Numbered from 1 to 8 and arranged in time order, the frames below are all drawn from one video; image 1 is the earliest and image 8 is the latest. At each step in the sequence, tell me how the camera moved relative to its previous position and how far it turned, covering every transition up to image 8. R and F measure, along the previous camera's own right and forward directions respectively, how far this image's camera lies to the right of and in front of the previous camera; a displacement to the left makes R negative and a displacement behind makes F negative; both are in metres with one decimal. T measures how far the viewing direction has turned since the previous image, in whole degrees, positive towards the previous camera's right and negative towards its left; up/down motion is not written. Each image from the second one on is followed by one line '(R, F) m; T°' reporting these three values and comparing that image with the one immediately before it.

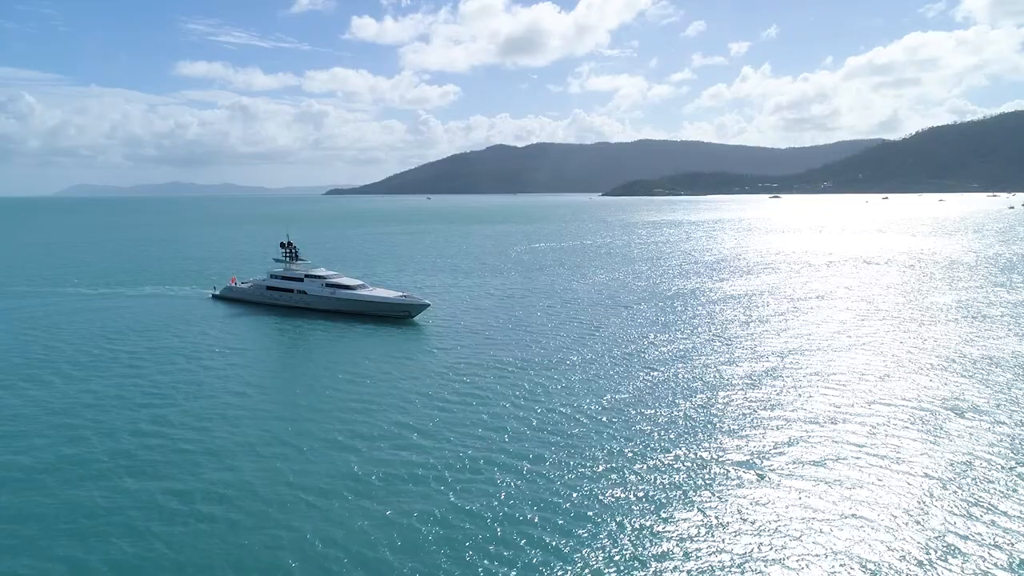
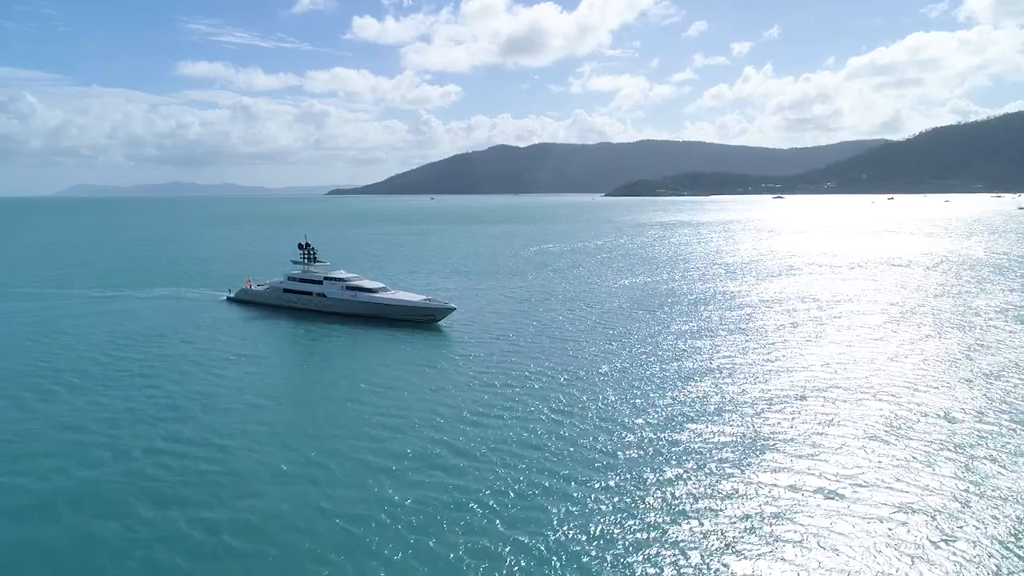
(-1.4, +2.1) m; 0°
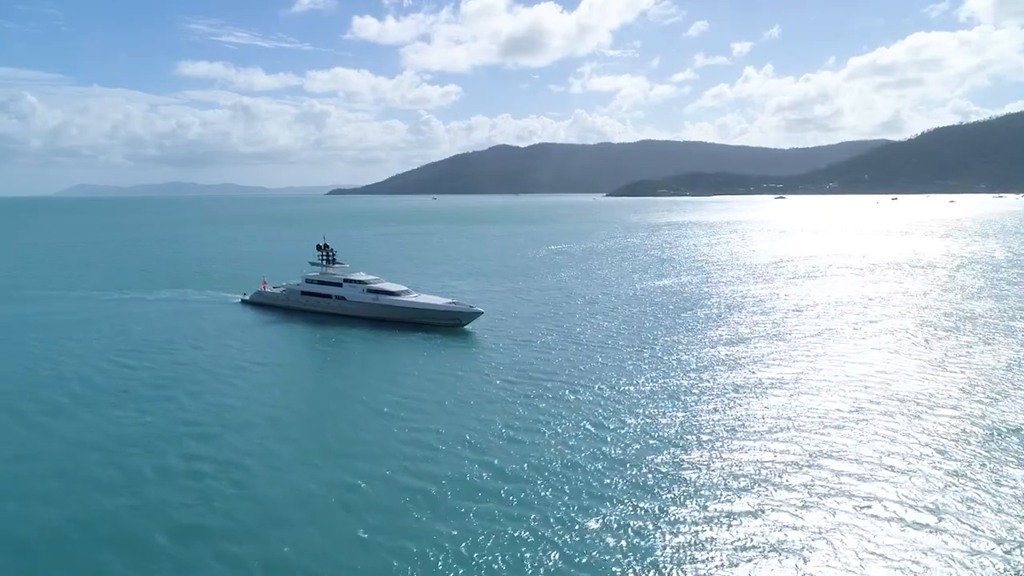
(-1.6, +1.7) m; 0°
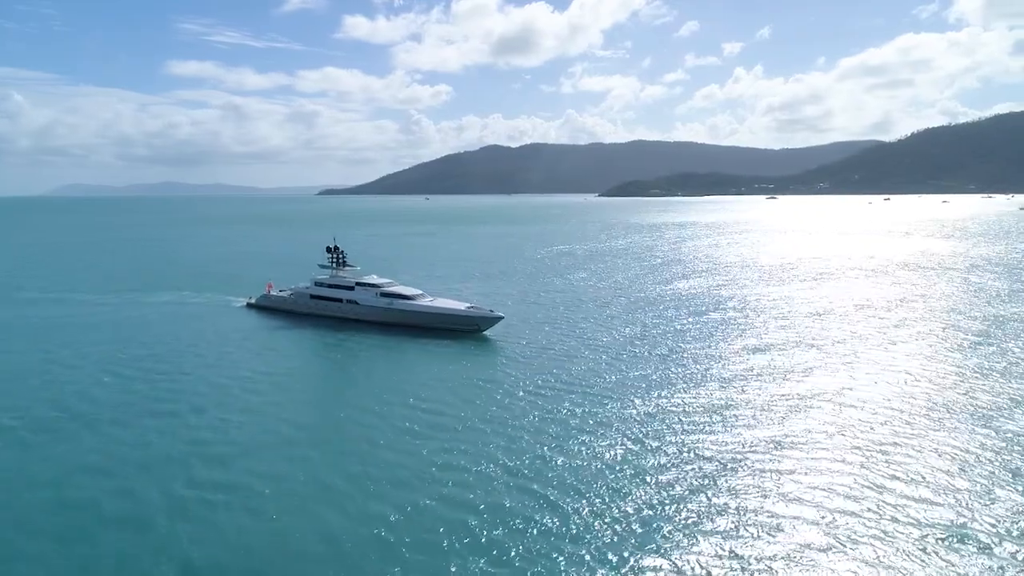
(-1.6, +1.7) m; +1°
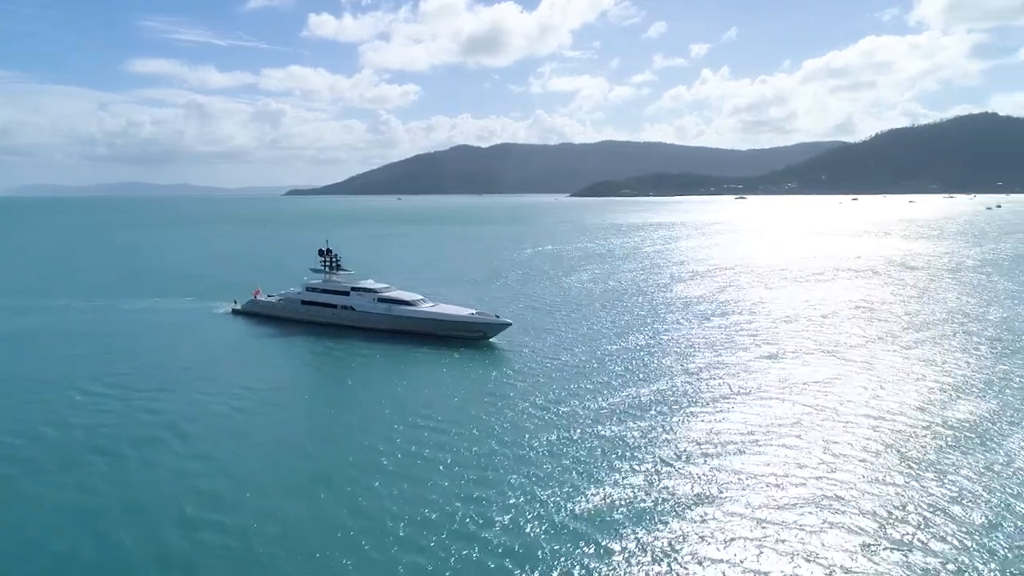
(-1.9, +2.1) m; +2°
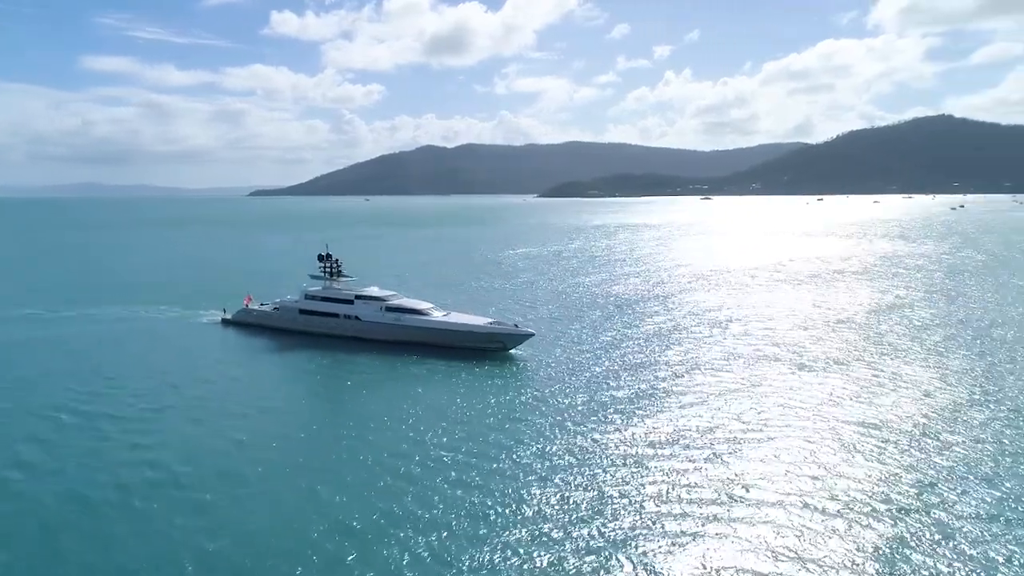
(-2.5, +2.6) m; +3°
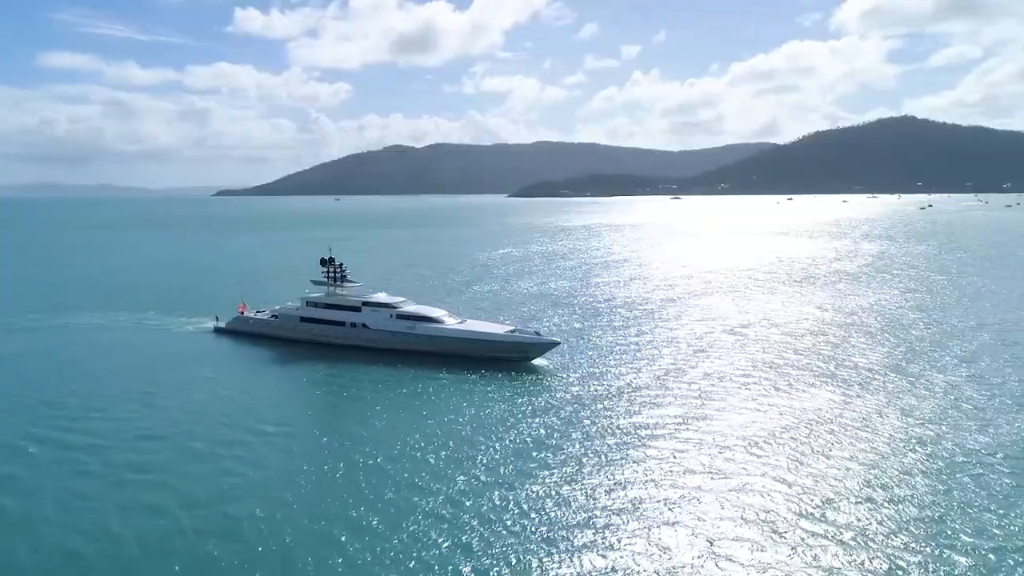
(-2.3, +2.3) m; +2°
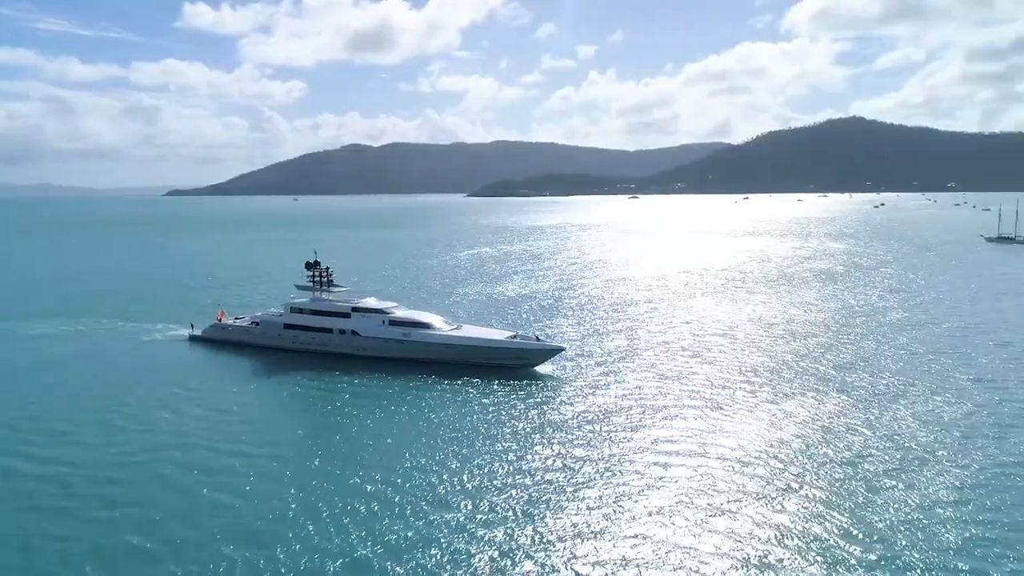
(-1.7, +1.5) m; +3°
